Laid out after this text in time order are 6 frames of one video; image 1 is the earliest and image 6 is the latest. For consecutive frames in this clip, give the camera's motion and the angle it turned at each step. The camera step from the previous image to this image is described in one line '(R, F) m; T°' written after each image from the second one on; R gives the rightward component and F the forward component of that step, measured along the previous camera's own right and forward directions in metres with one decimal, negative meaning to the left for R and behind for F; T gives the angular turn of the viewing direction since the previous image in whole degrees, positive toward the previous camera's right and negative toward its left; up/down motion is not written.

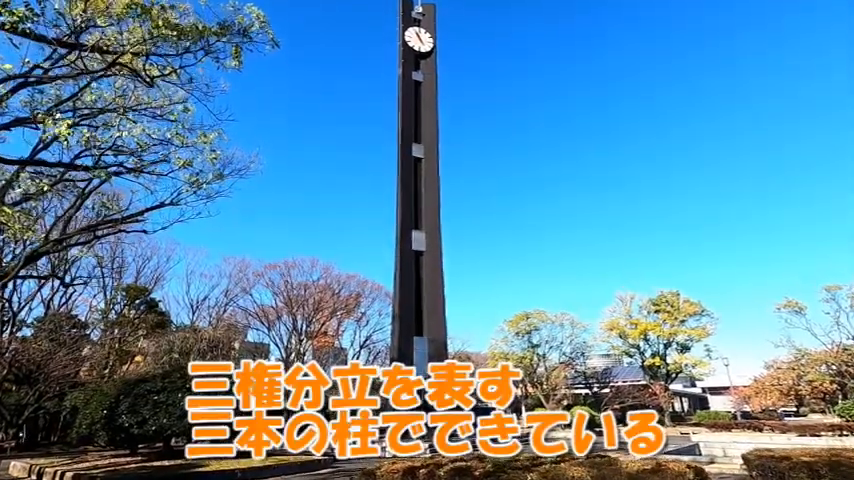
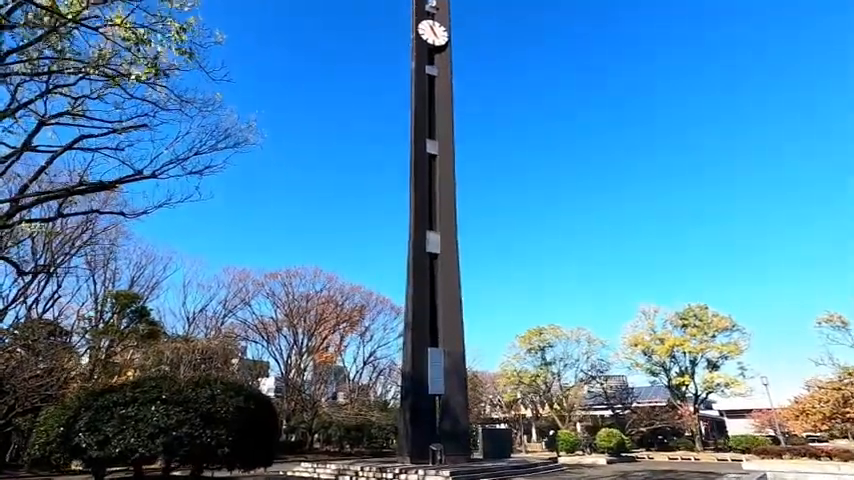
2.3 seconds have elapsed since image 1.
(-0.4, +1.7) m; 0°
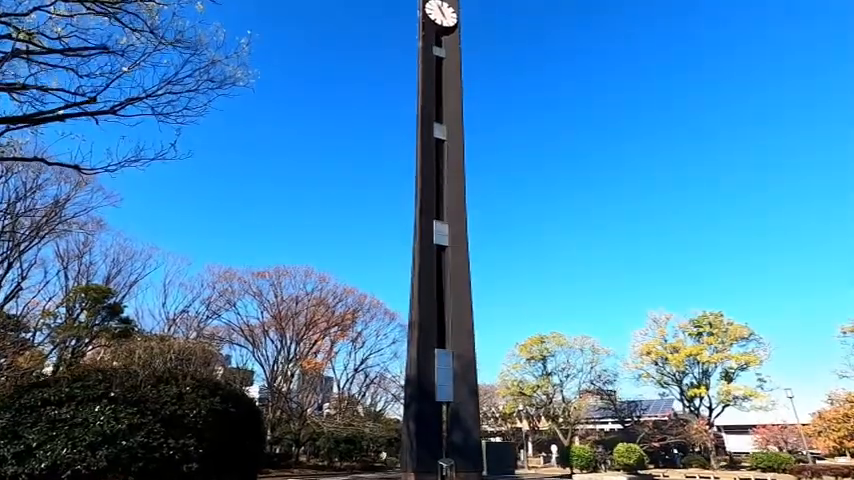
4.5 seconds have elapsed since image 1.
(-0.5, +1.7) m; +1°
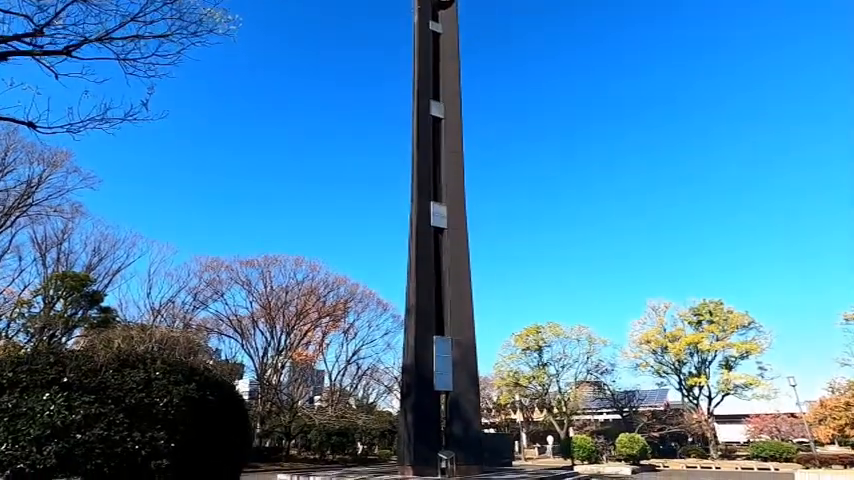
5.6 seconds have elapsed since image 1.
(-0.1, +0.8) m; +1°
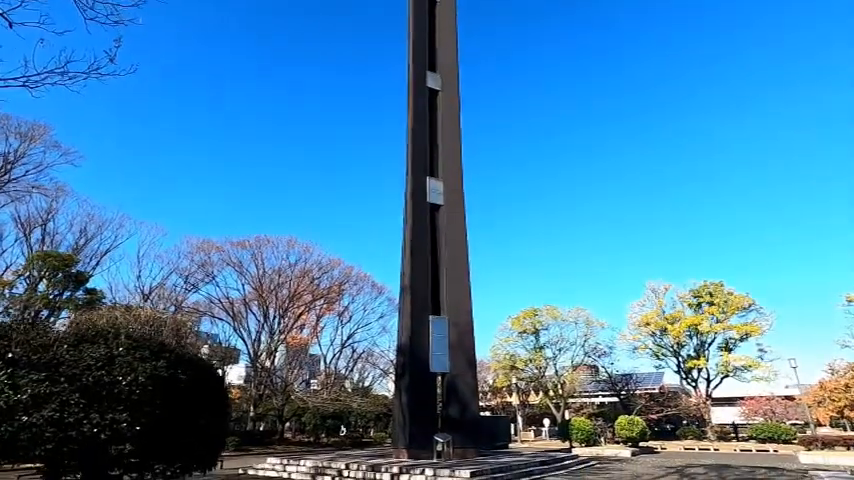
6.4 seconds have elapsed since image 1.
(0.0, +0.5) m; 0°
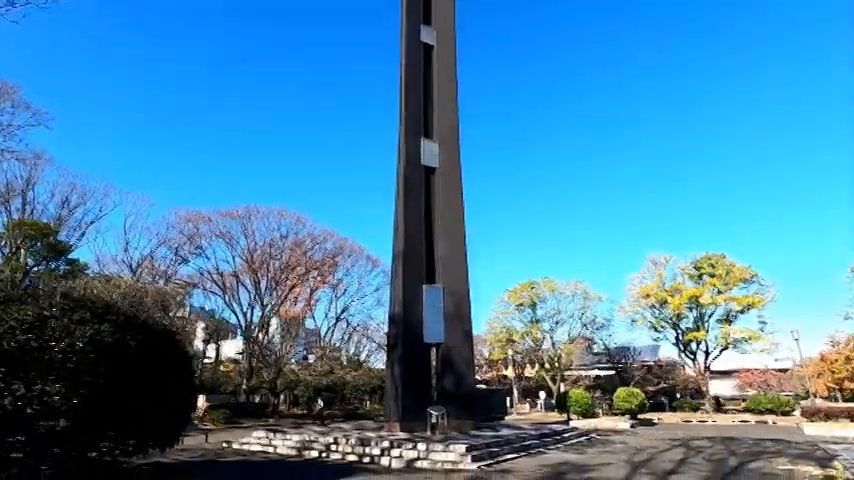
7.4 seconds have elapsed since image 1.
(+0.1, +0.7) m; 0°
